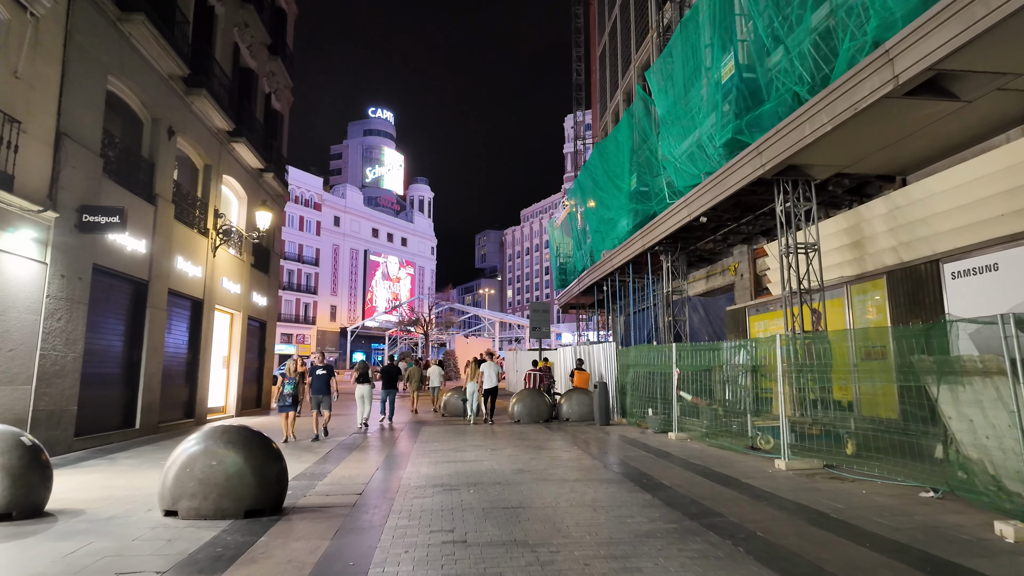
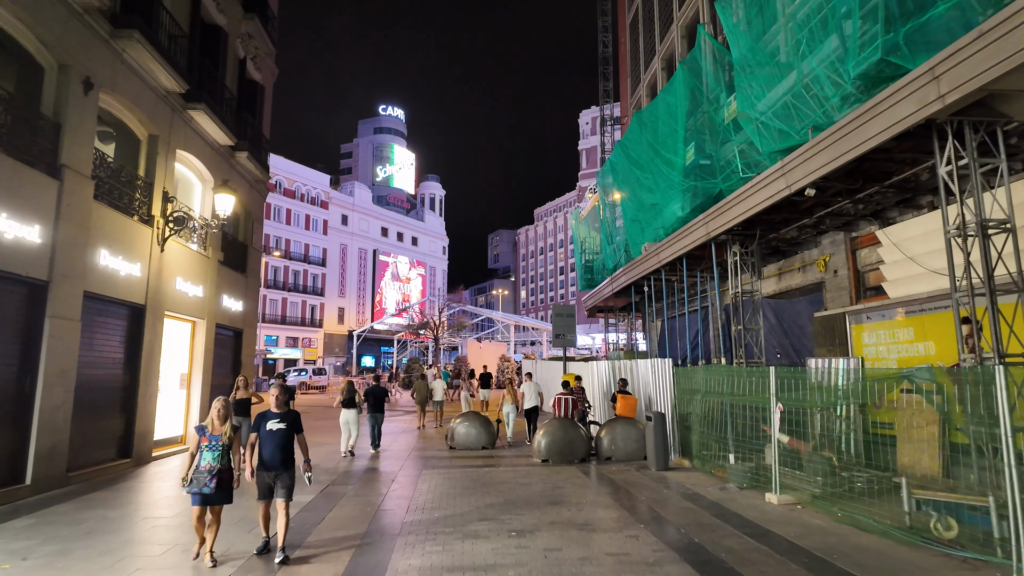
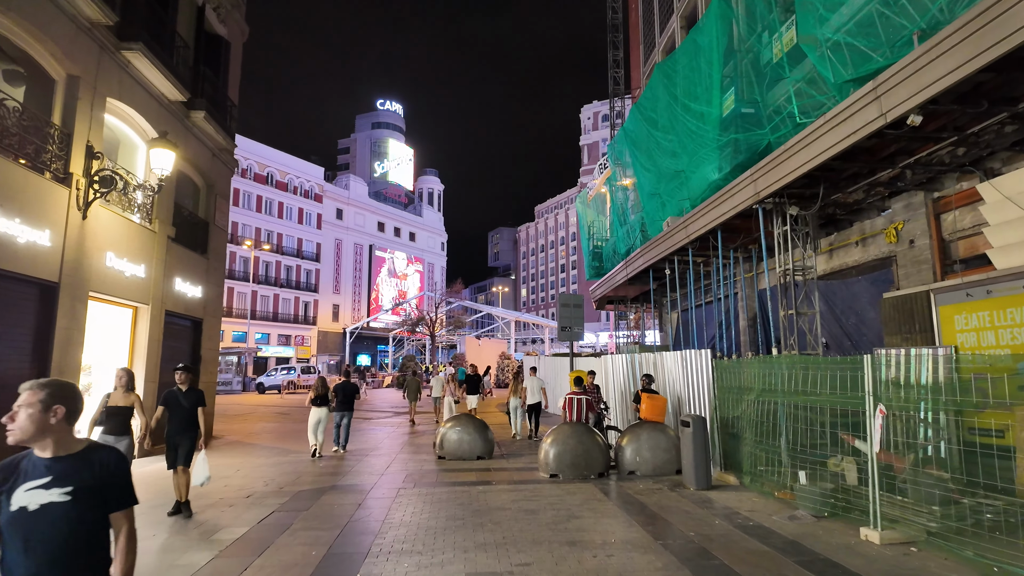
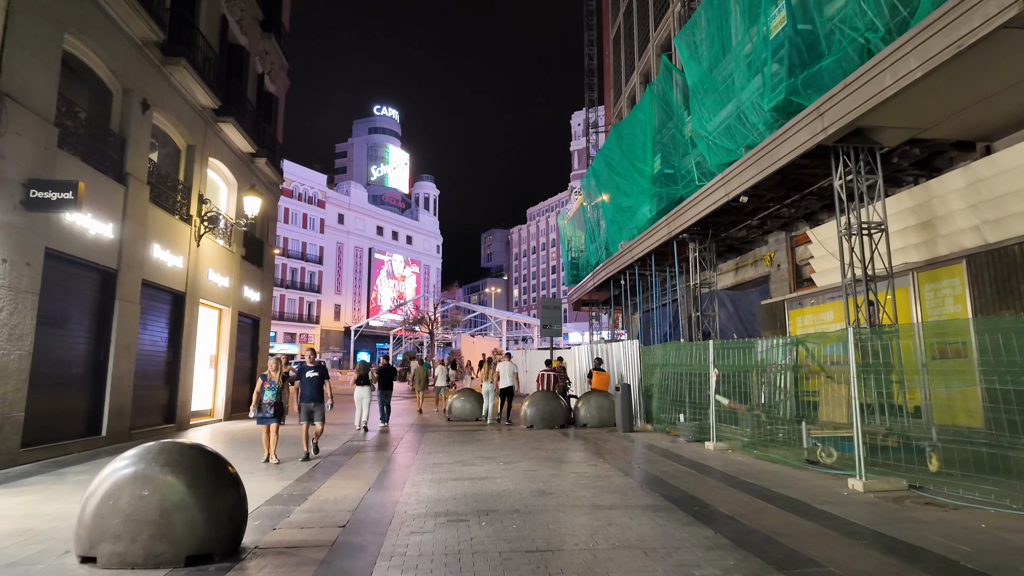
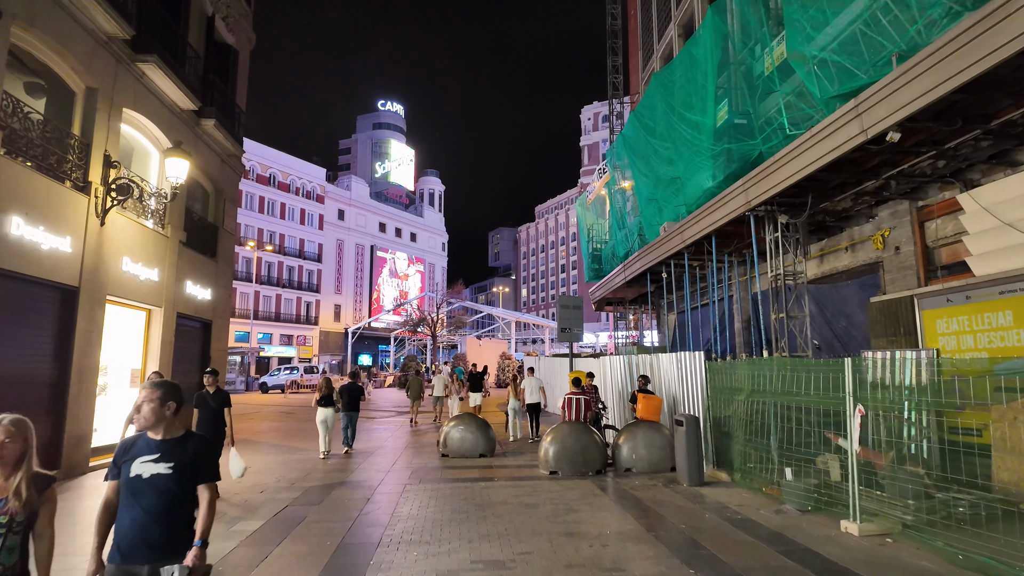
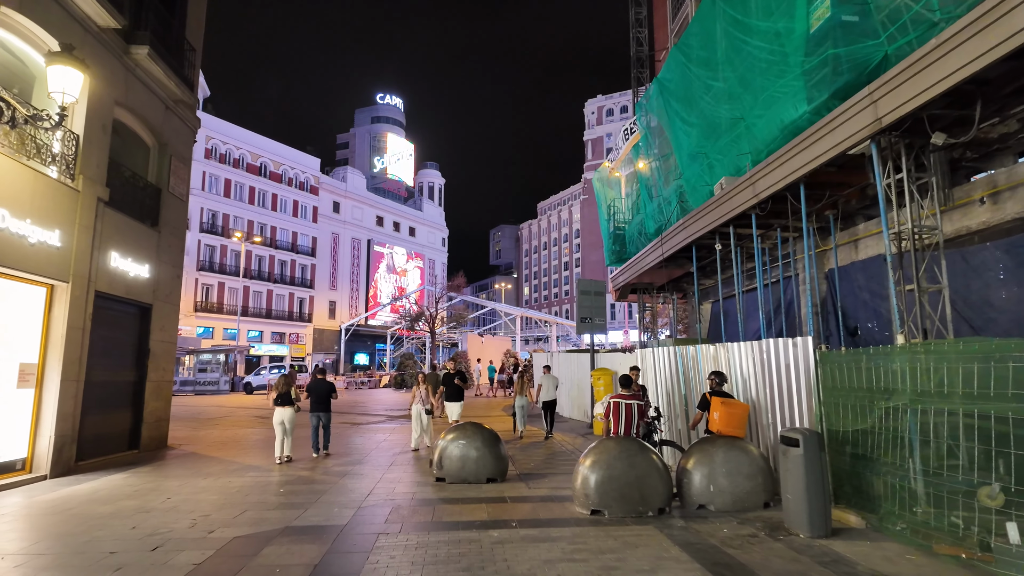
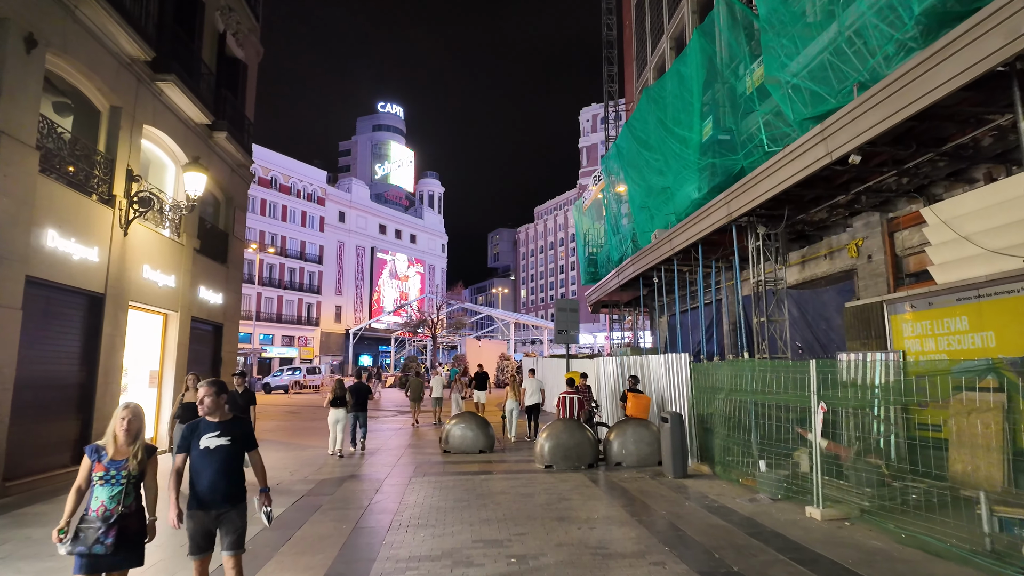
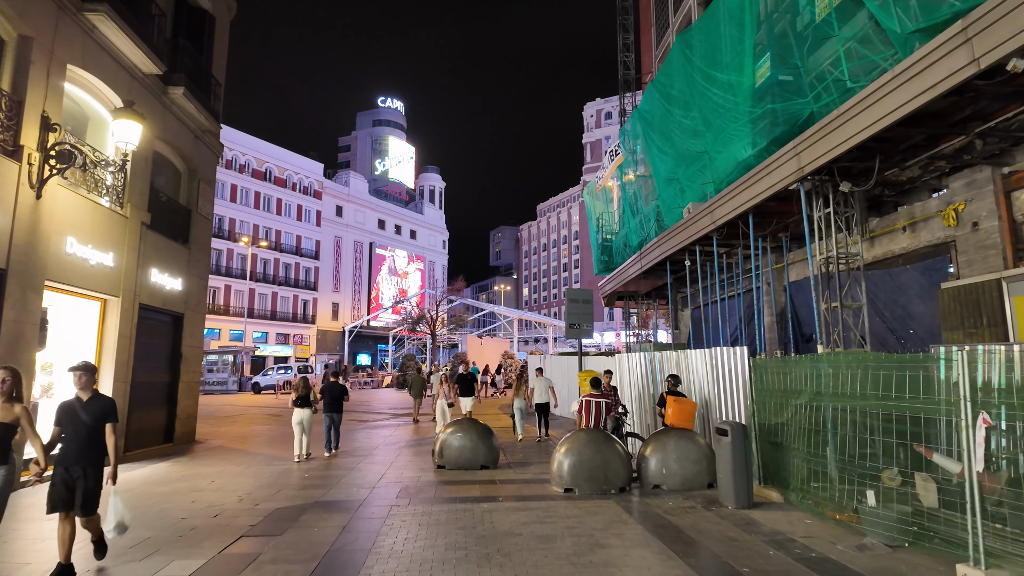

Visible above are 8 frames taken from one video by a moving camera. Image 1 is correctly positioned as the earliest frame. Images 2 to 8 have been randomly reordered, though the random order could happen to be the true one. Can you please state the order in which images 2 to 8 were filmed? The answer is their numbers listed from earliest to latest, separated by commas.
4, 2, 7, 5, 3, 8, 6
